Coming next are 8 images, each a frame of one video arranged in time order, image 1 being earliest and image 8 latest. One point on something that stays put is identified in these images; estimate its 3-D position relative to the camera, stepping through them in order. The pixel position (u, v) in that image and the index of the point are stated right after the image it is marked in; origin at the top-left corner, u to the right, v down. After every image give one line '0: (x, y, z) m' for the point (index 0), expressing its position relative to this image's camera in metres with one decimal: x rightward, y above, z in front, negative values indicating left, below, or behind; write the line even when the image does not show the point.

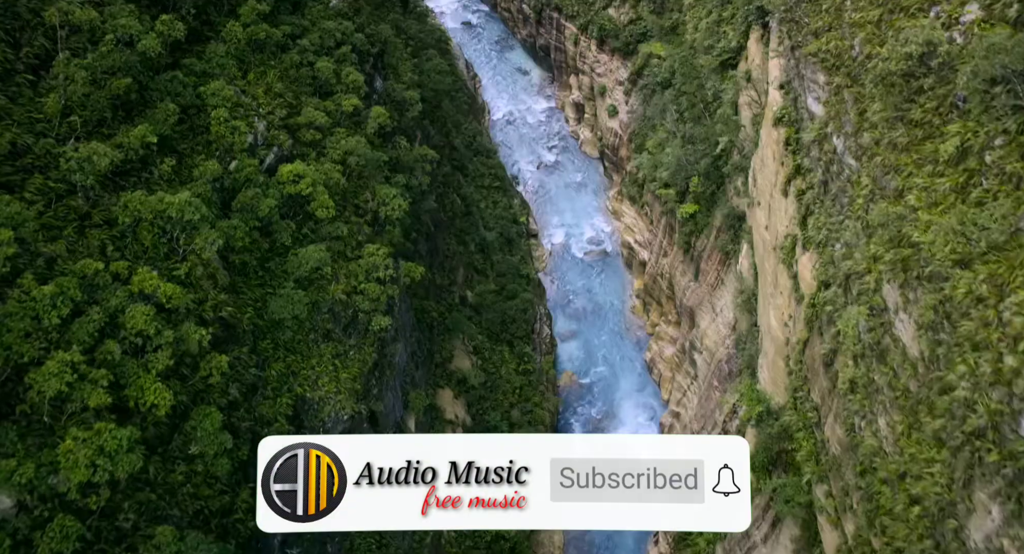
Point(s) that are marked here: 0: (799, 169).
0: (+5.9, +2.2, +16.3) m
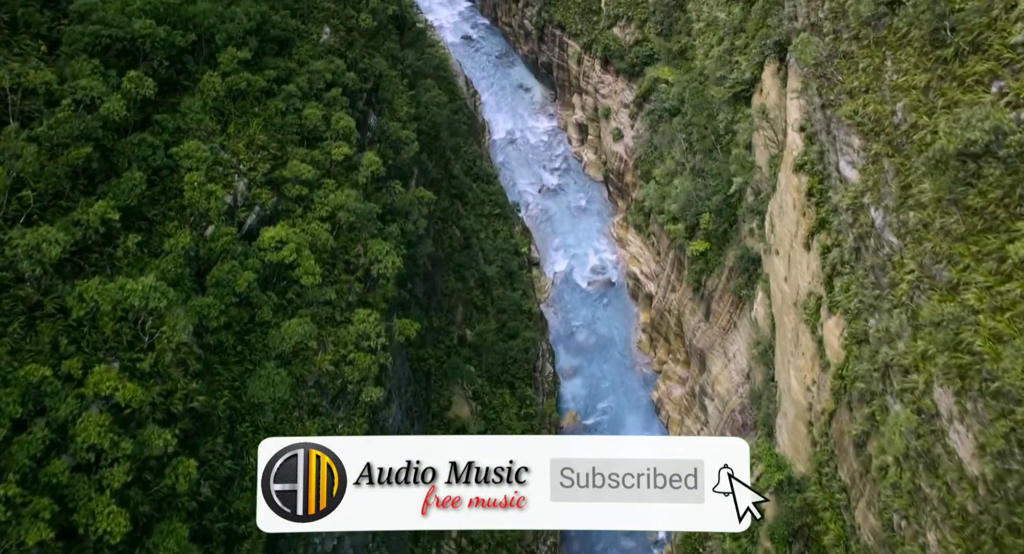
0: (+5.9, +1.0, +15.1) m
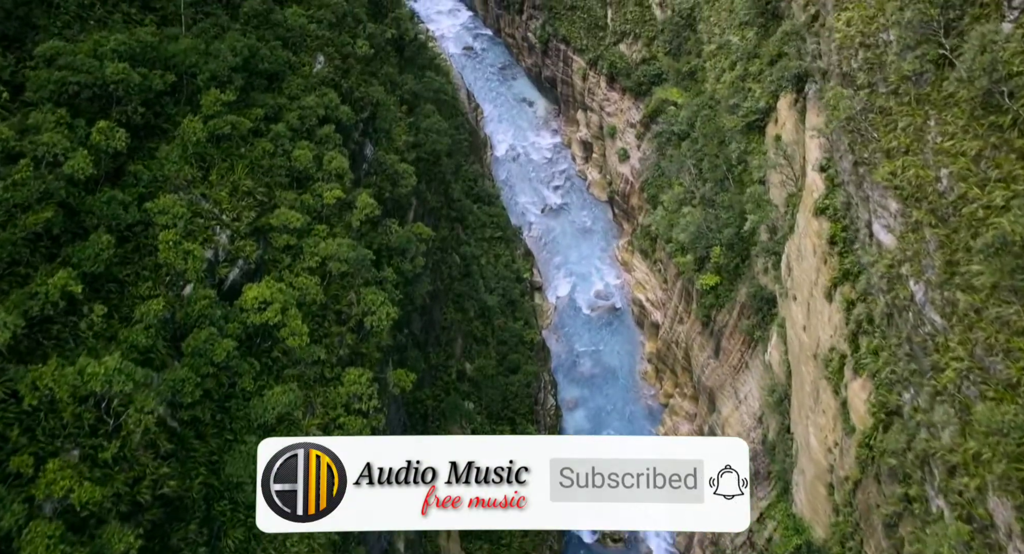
0: (+5.9, 0.0, +14.2) m
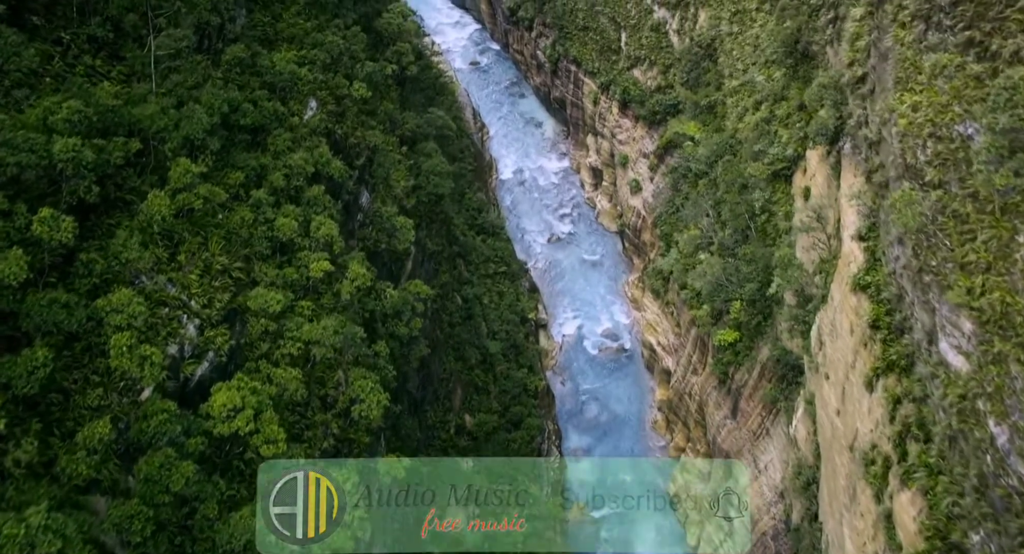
0: (+6.0, -1.4, +12.7) m
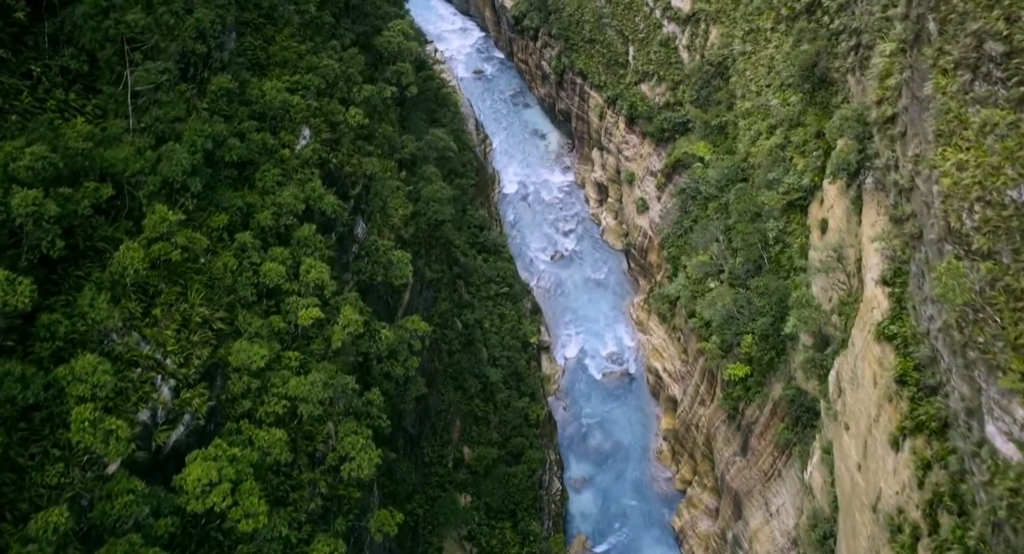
0: (+6.1, -2.2, +11.8) m
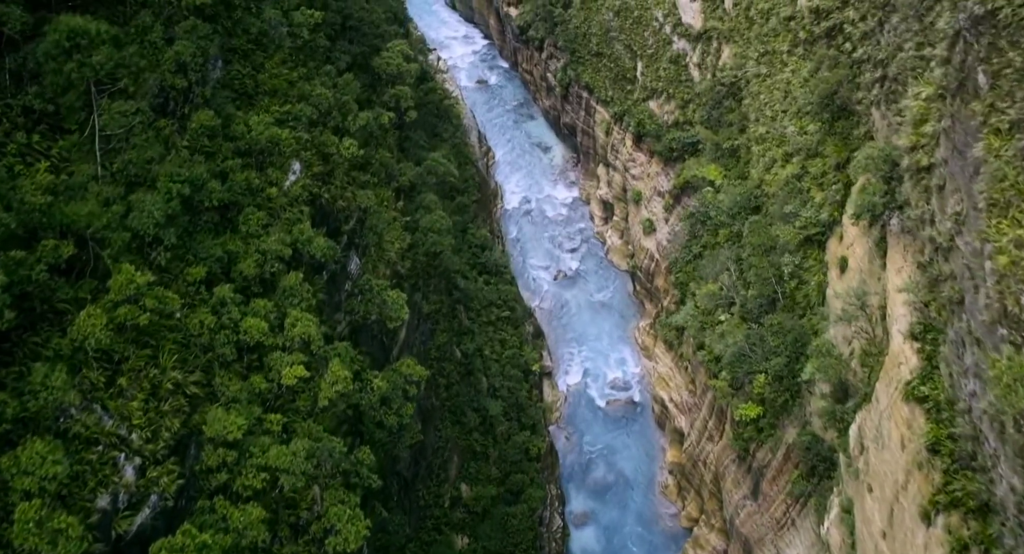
0: (+6.1, -3.1, +10.9) m
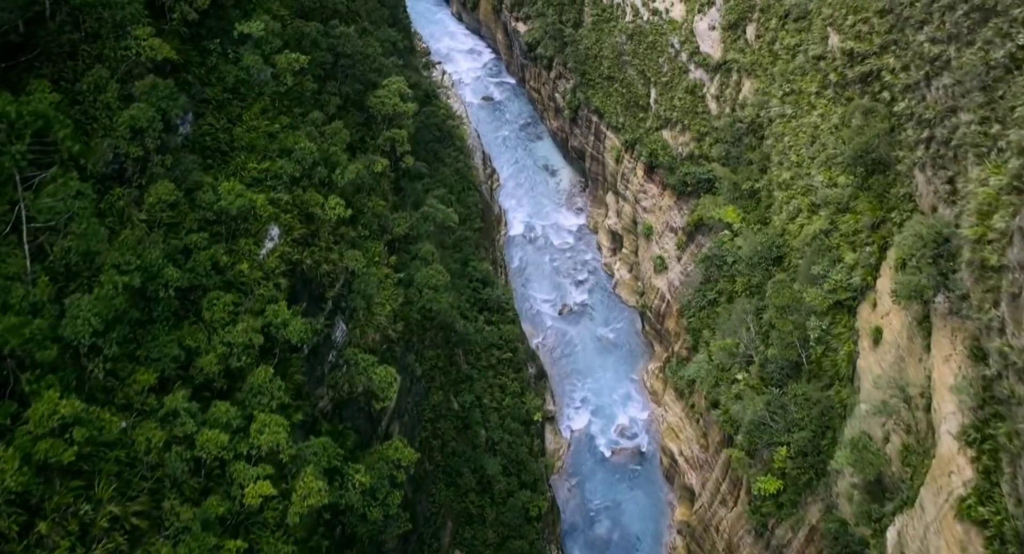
0: (+6.0, -4.5, +9.4) m
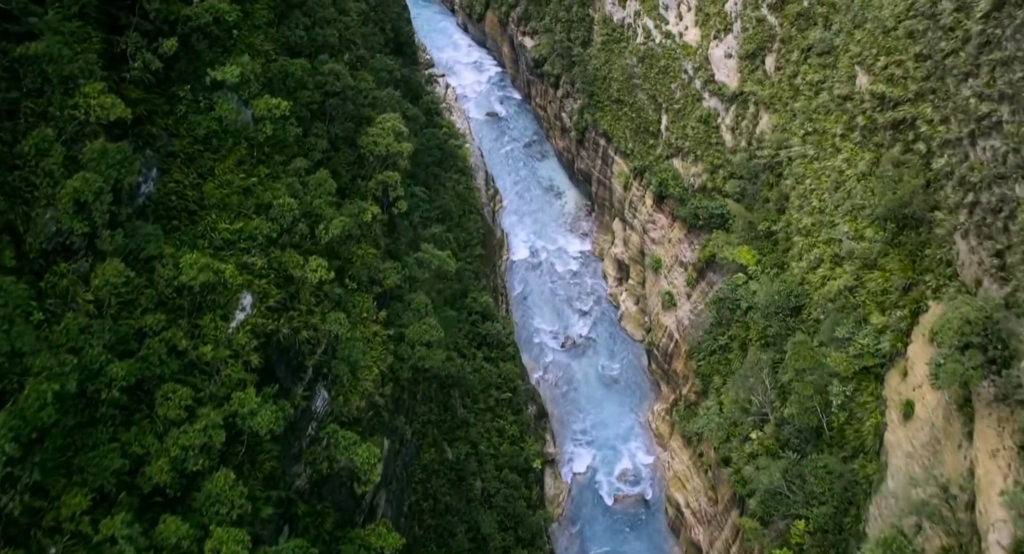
0: (+5.9, -5.7, +8.1) m
